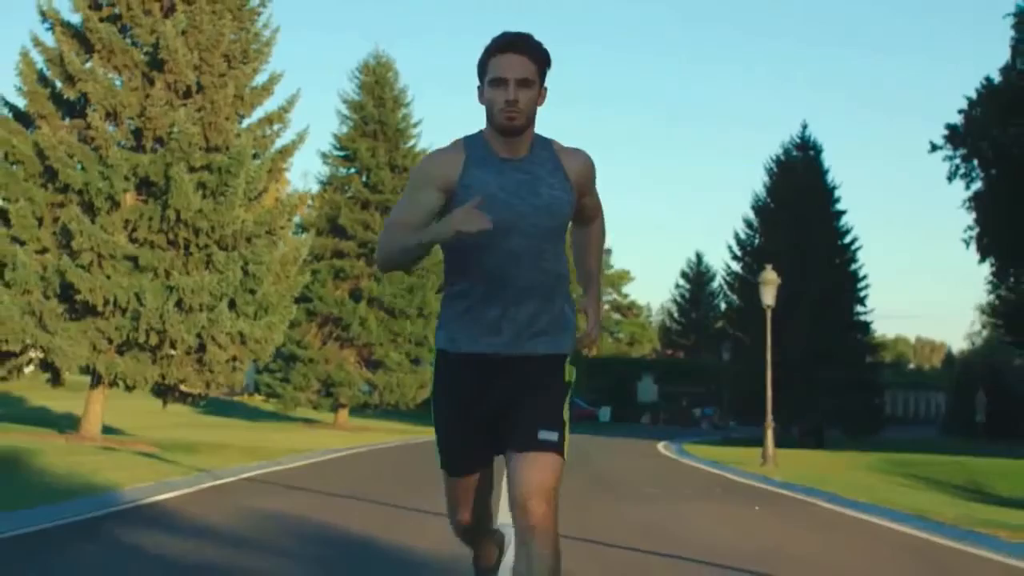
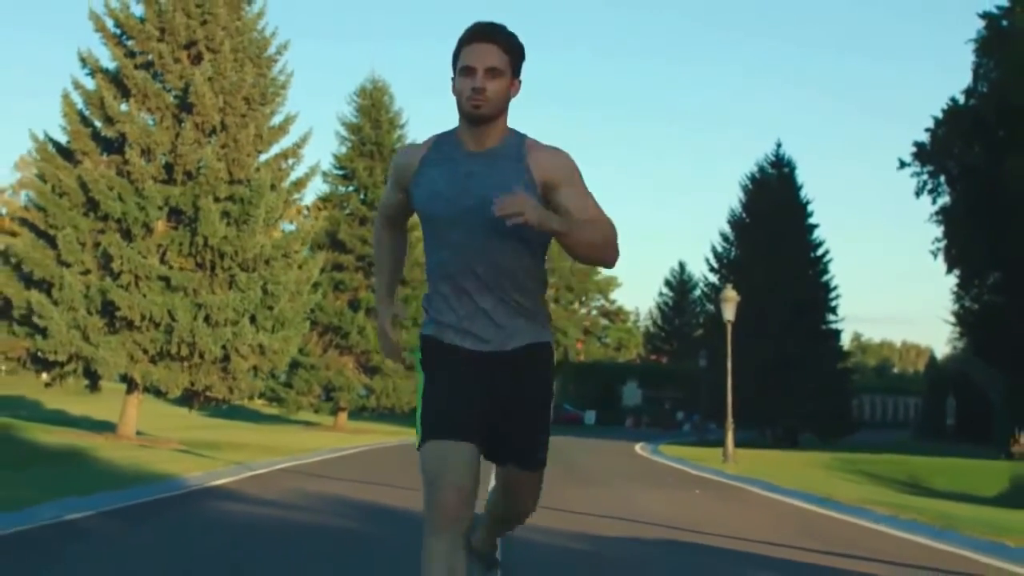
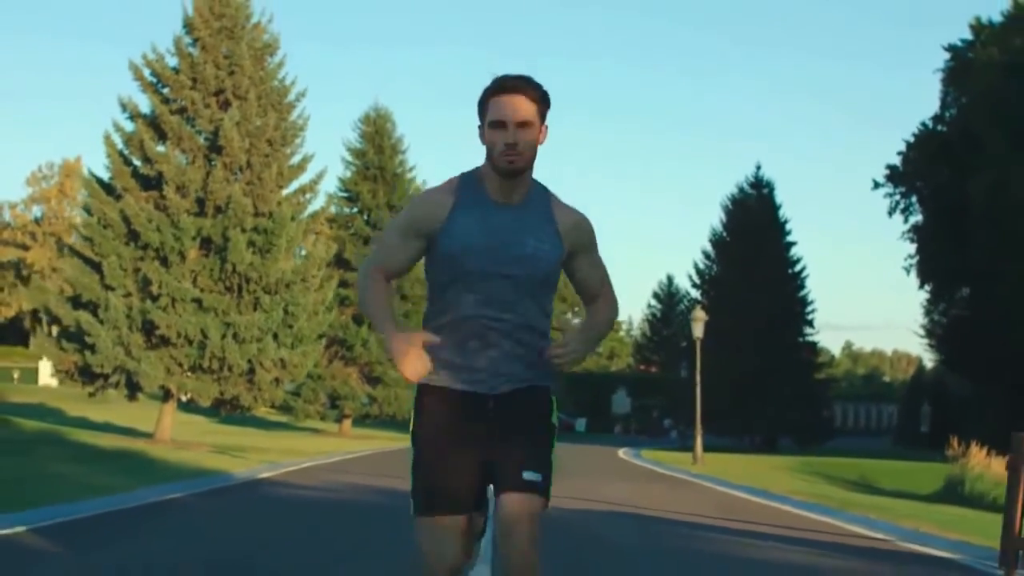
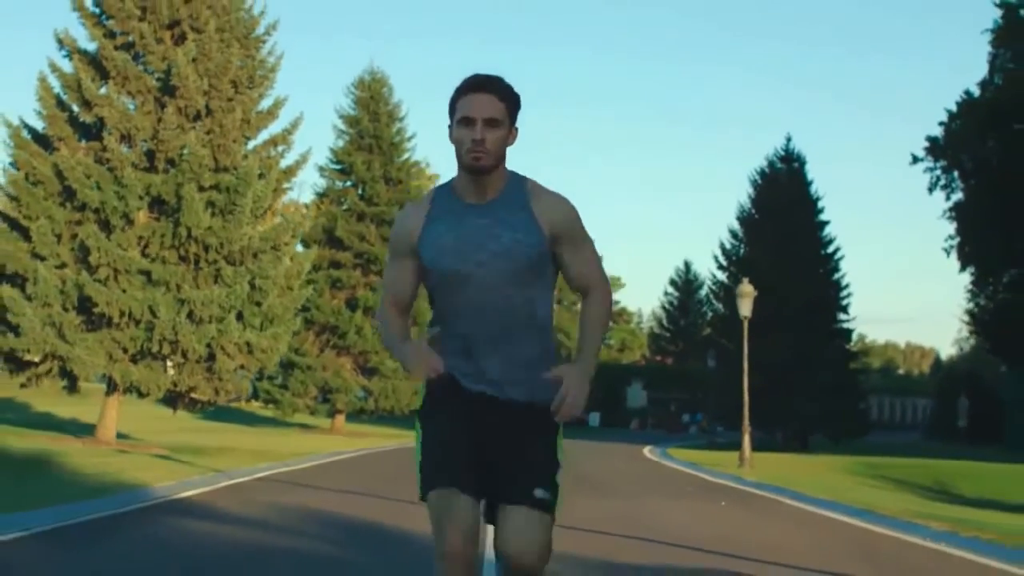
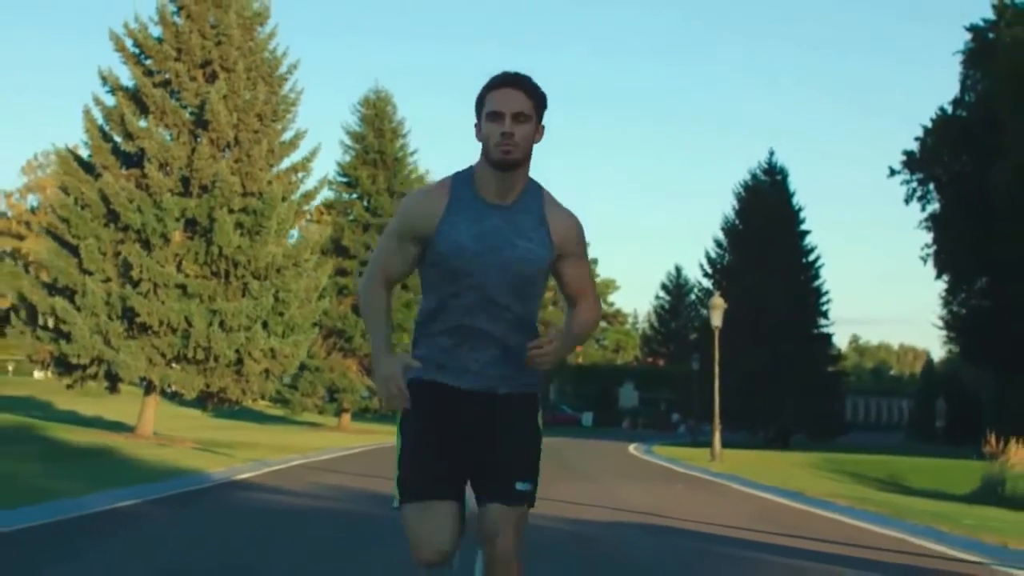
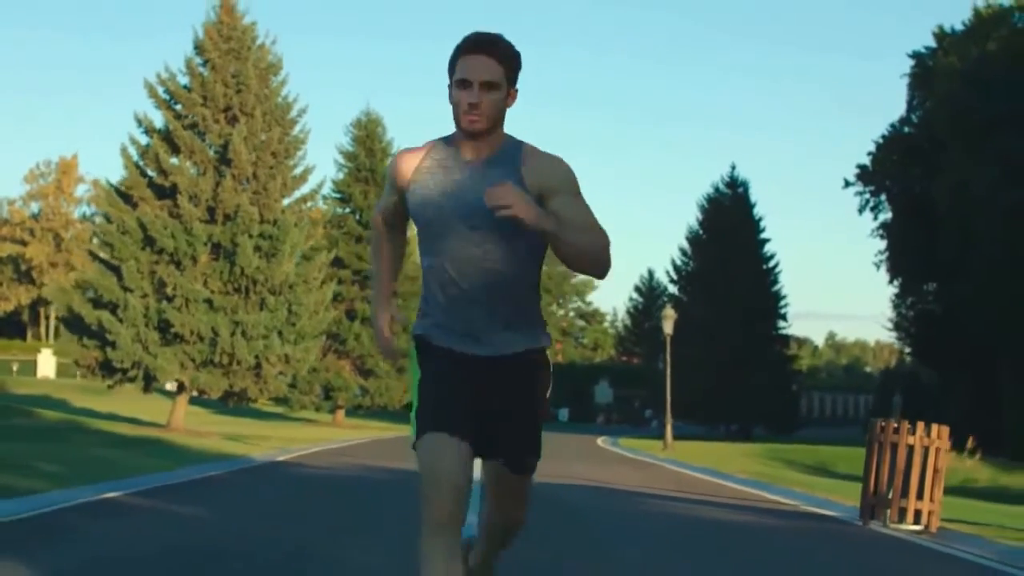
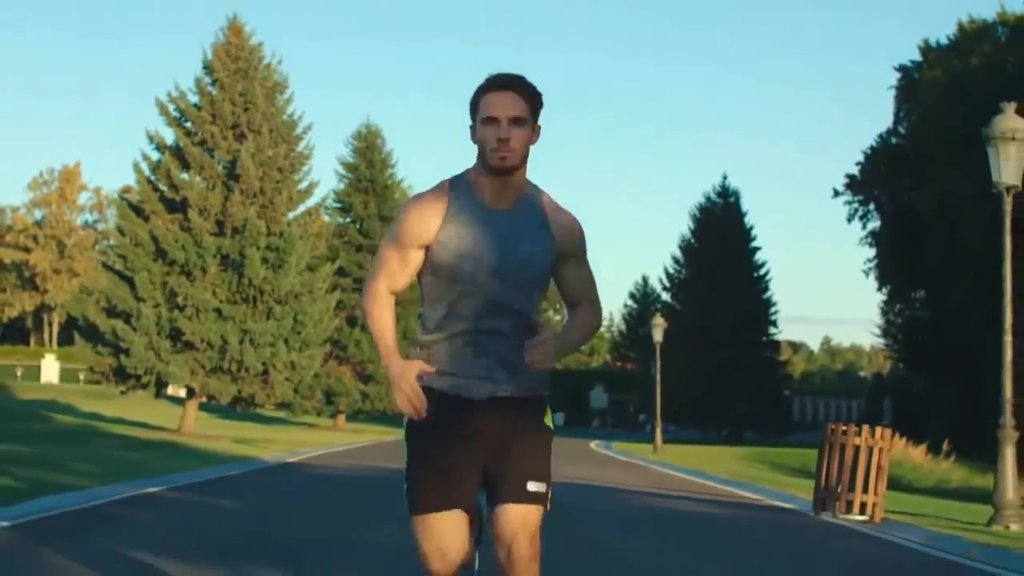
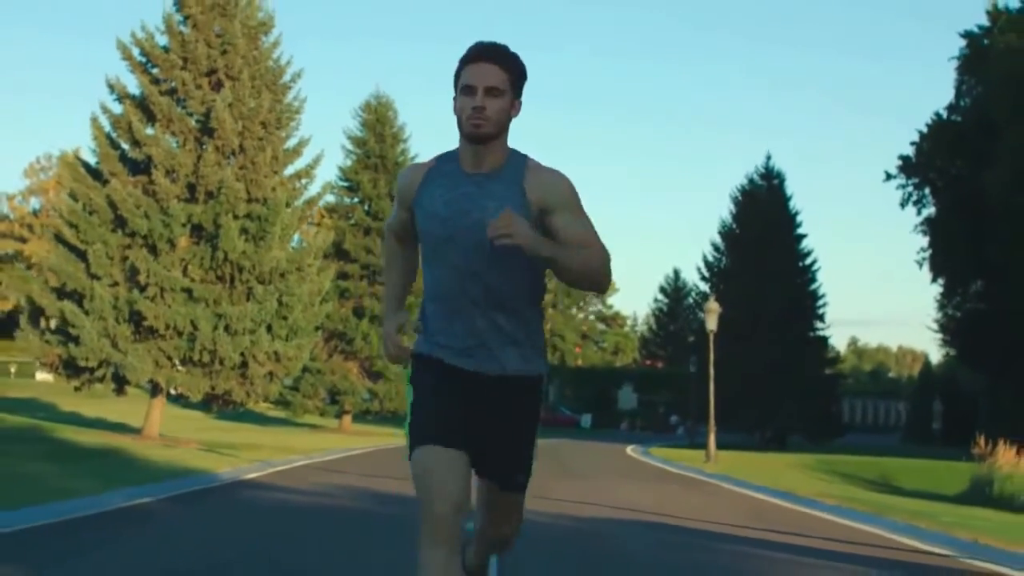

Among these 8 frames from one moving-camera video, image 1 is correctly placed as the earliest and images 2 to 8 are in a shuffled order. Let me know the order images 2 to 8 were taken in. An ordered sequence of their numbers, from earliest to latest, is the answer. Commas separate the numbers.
4, 2, 5, 8, 3, 6, 7
